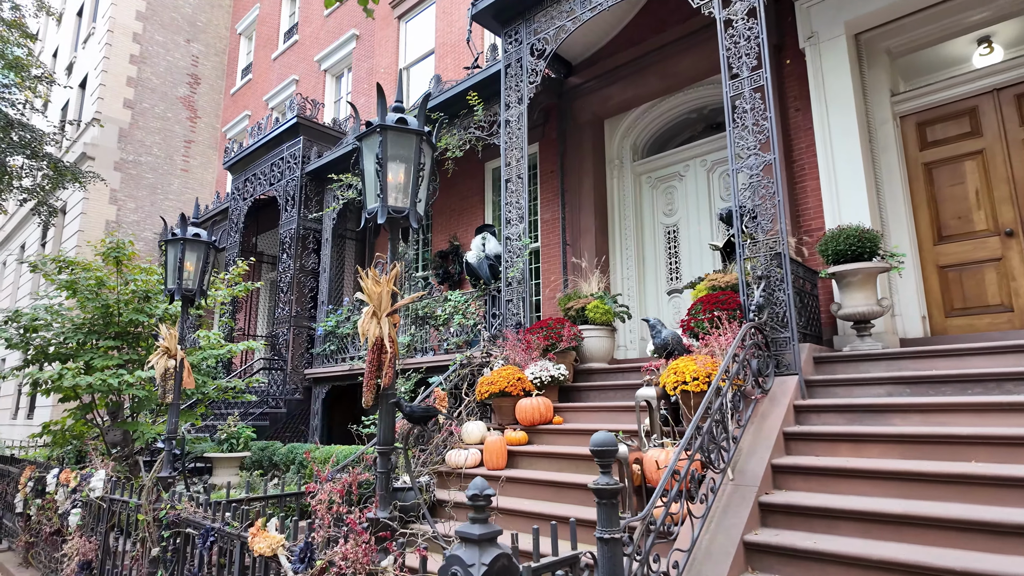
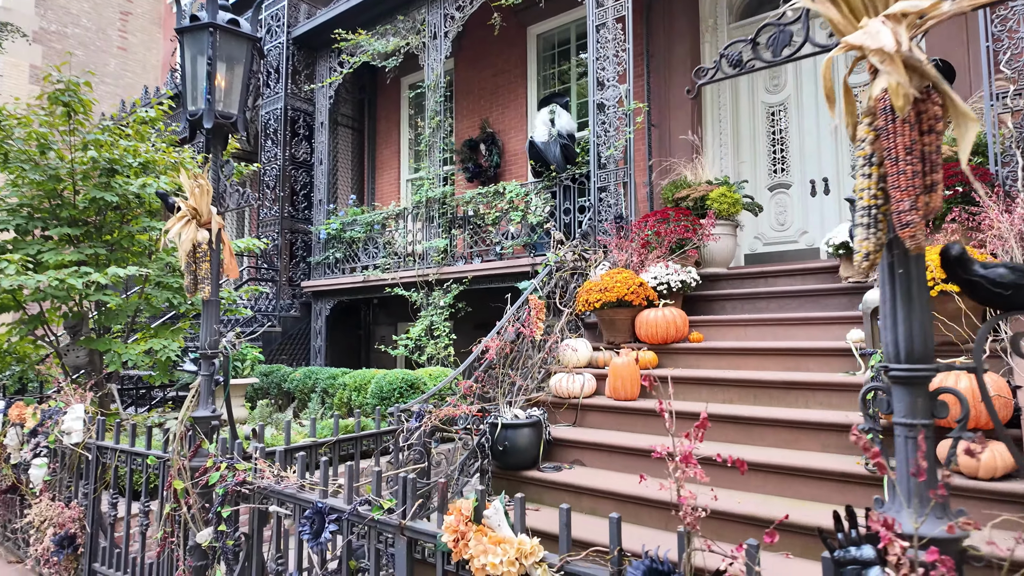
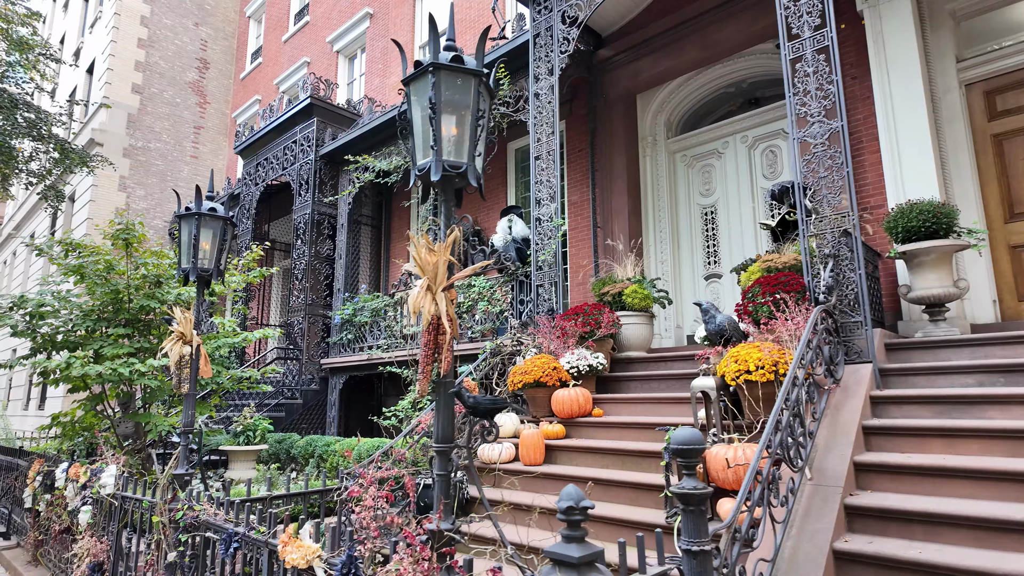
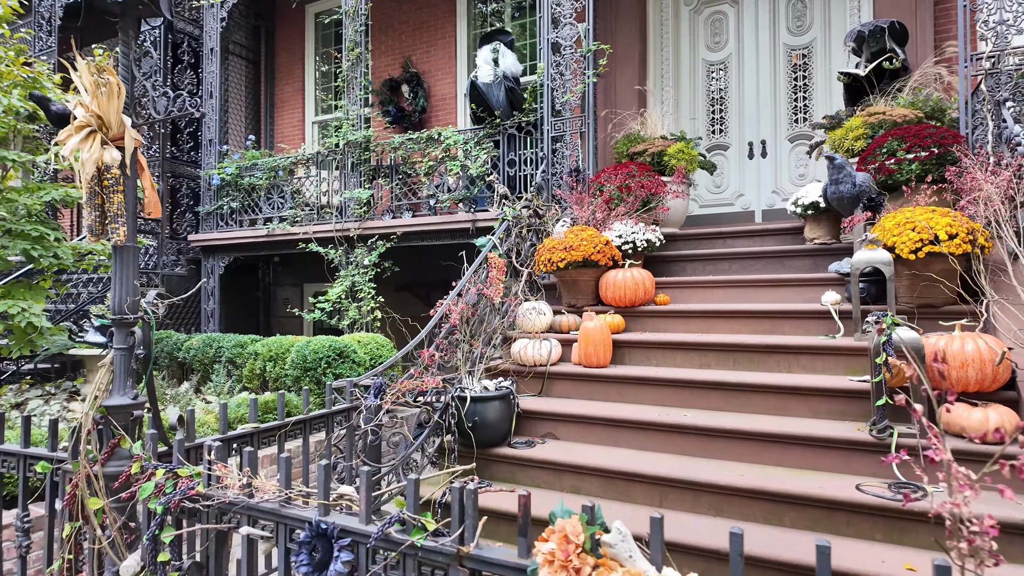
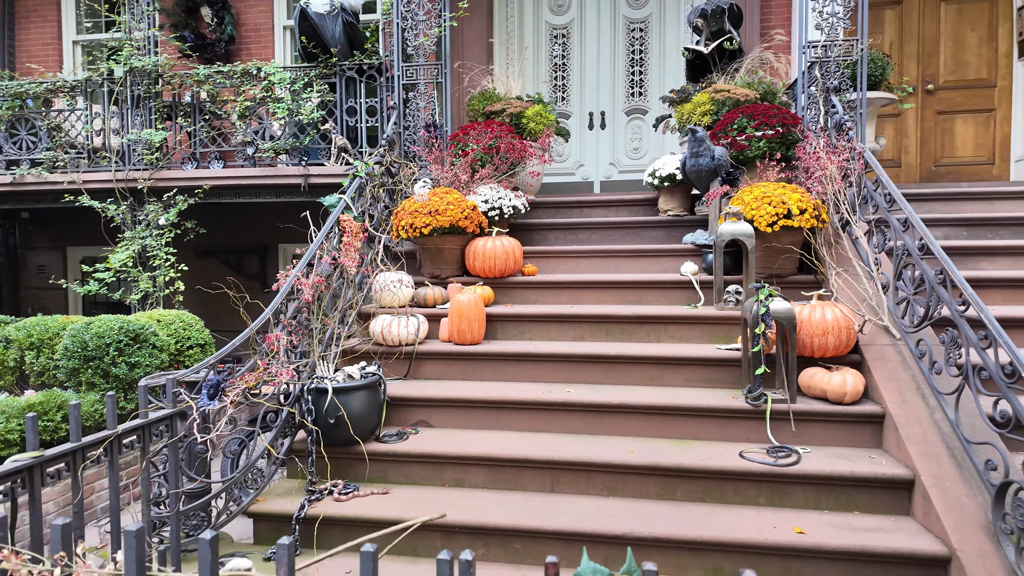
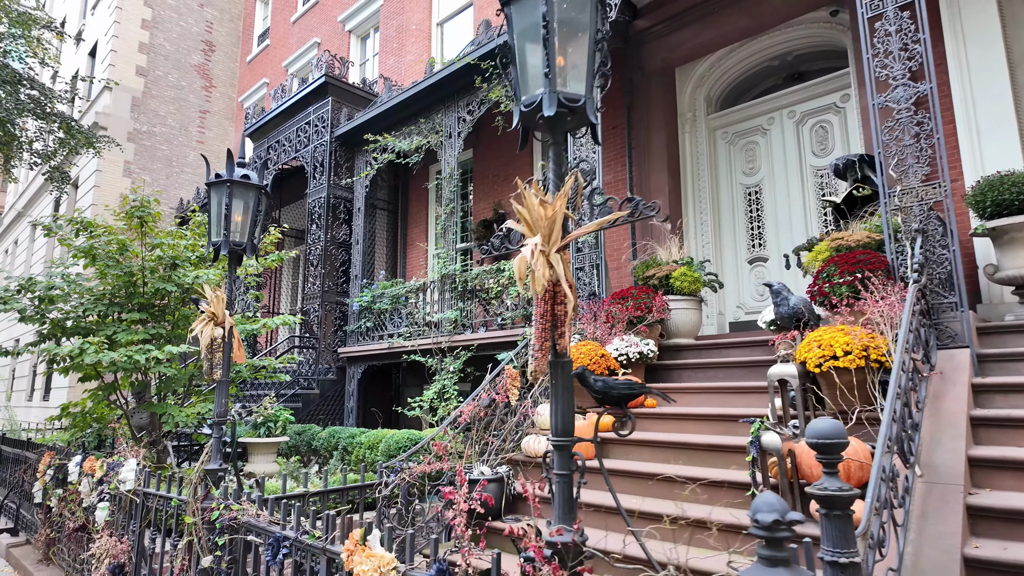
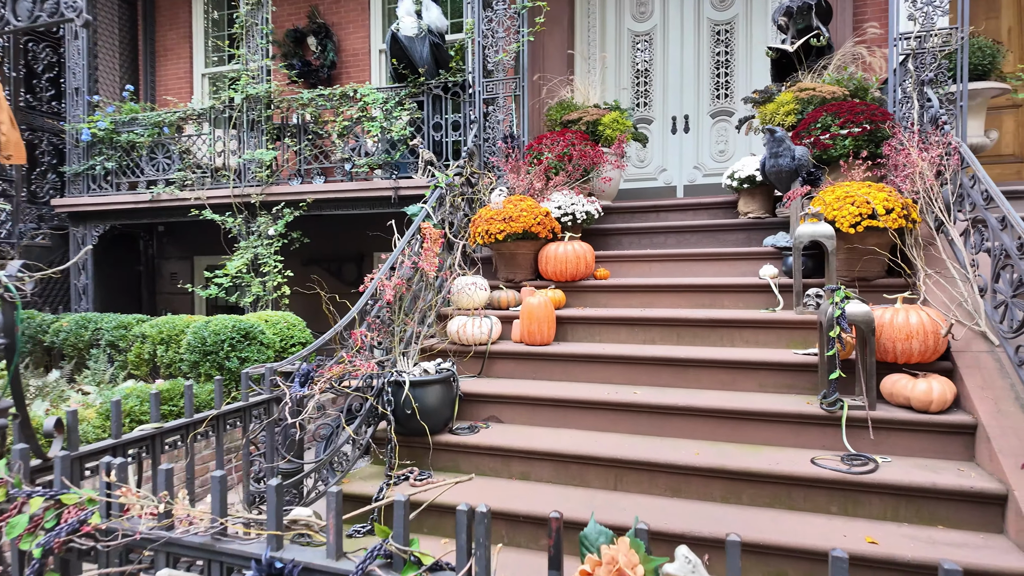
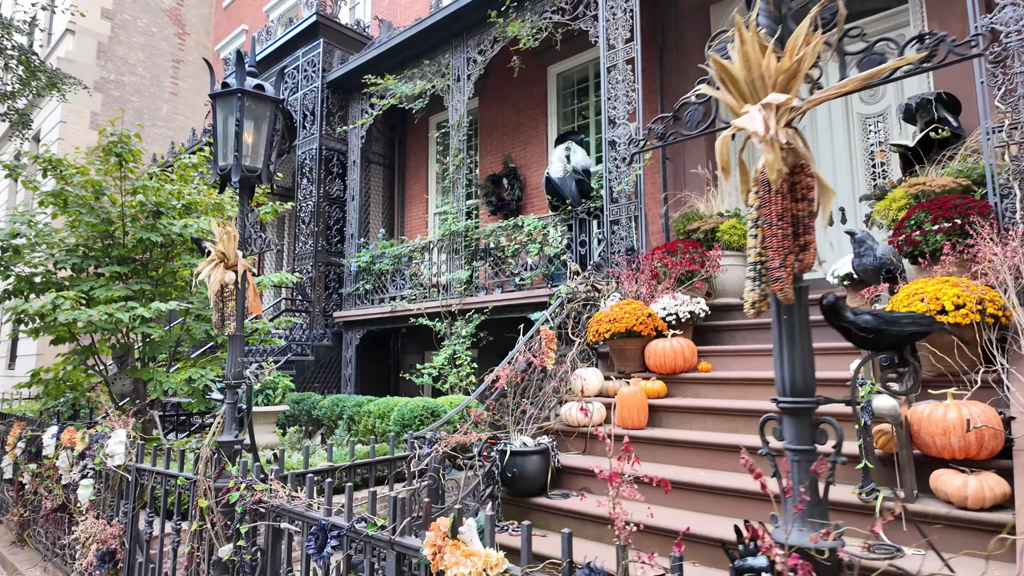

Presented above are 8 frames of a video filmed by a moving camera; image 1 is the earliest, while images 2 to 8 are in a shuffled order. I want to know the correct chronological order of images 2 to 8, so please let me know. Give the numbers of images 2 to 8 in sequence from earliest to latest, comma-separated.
3, 6, 8, 2, 4, 7, 5
